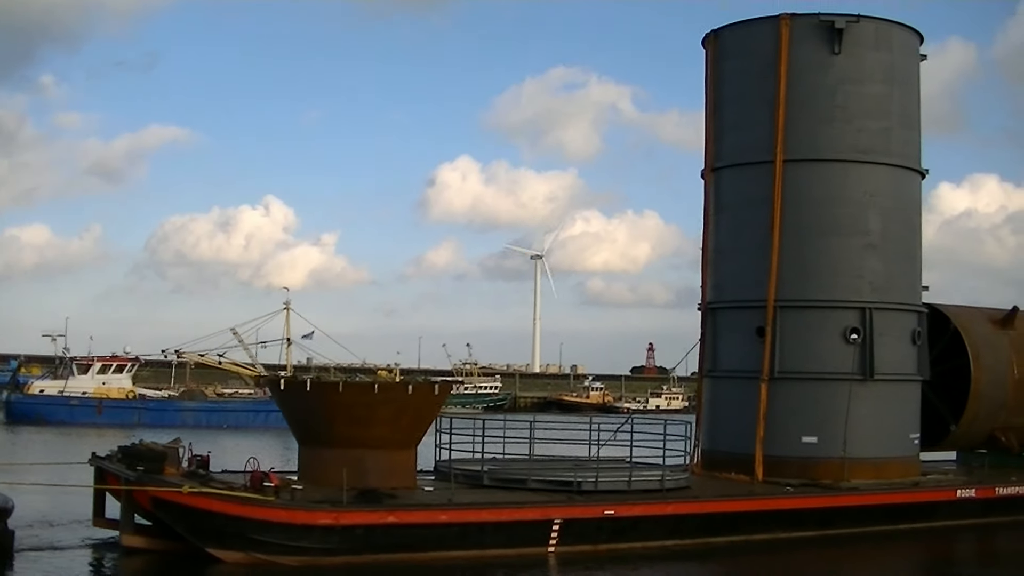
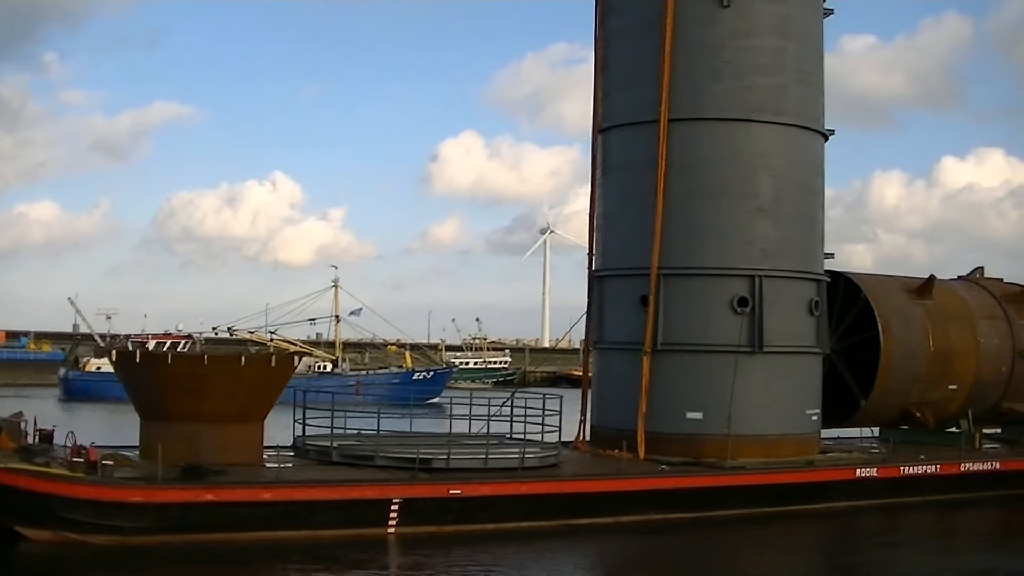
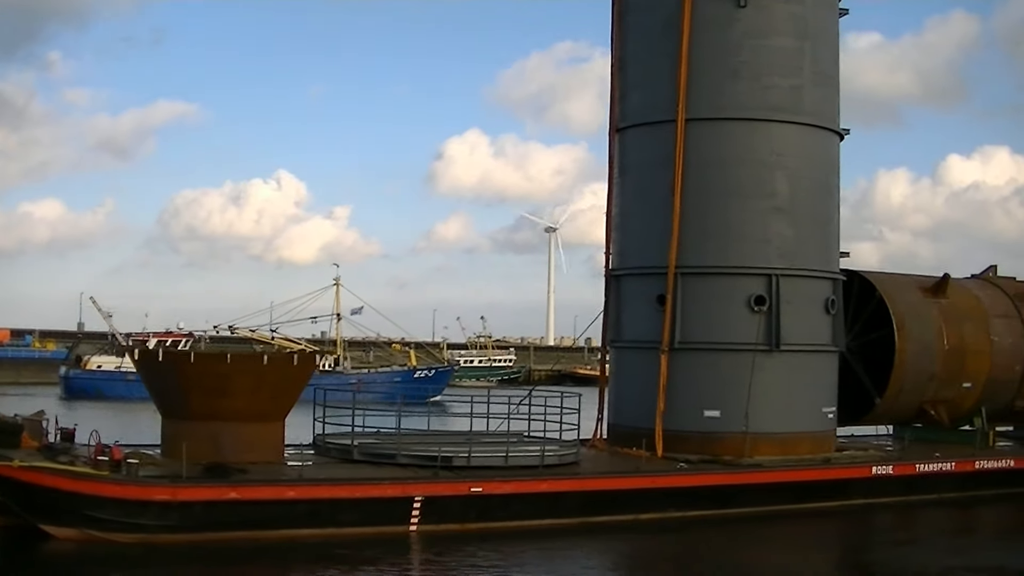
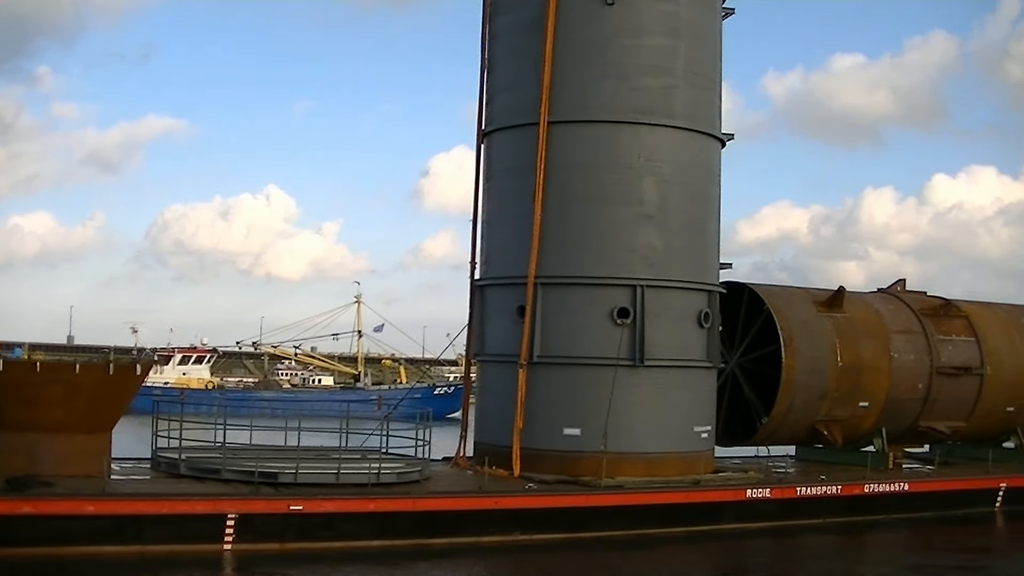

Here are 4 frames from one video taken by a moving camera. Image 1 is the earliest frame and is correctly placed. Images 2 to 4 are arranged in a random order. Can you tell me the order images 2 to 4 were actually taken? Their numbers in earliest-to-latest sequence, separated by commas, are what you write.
3, 2, 4
